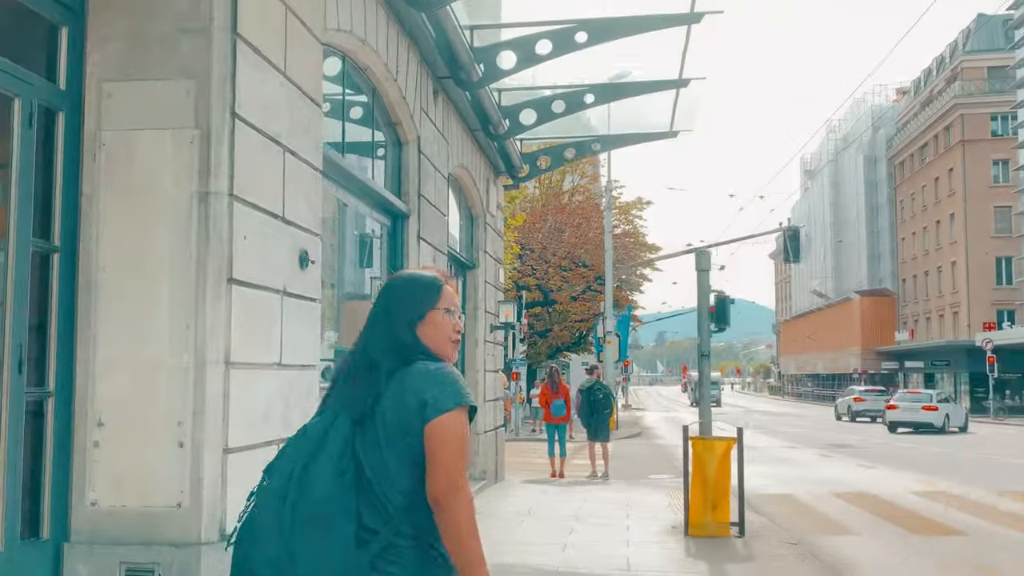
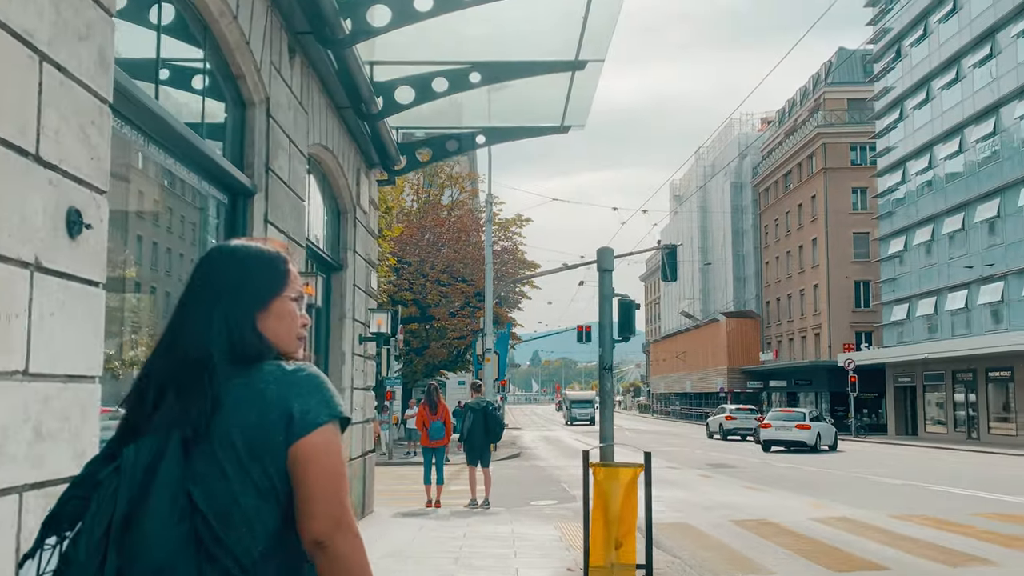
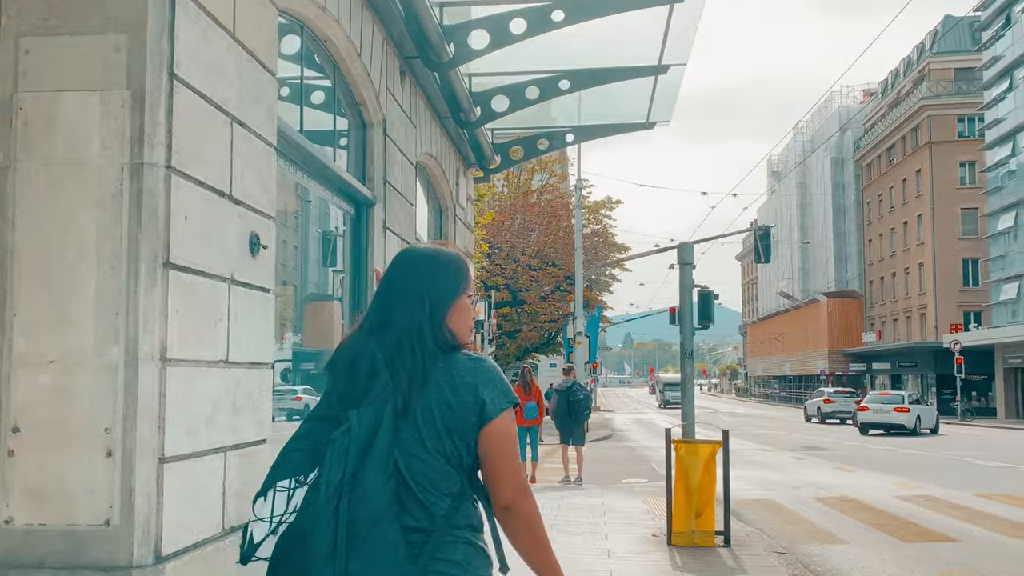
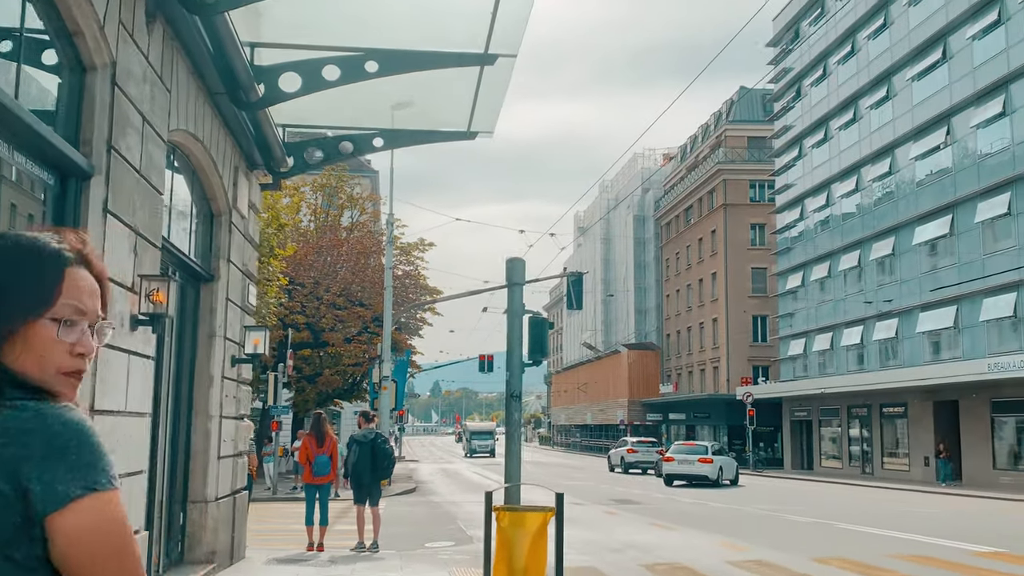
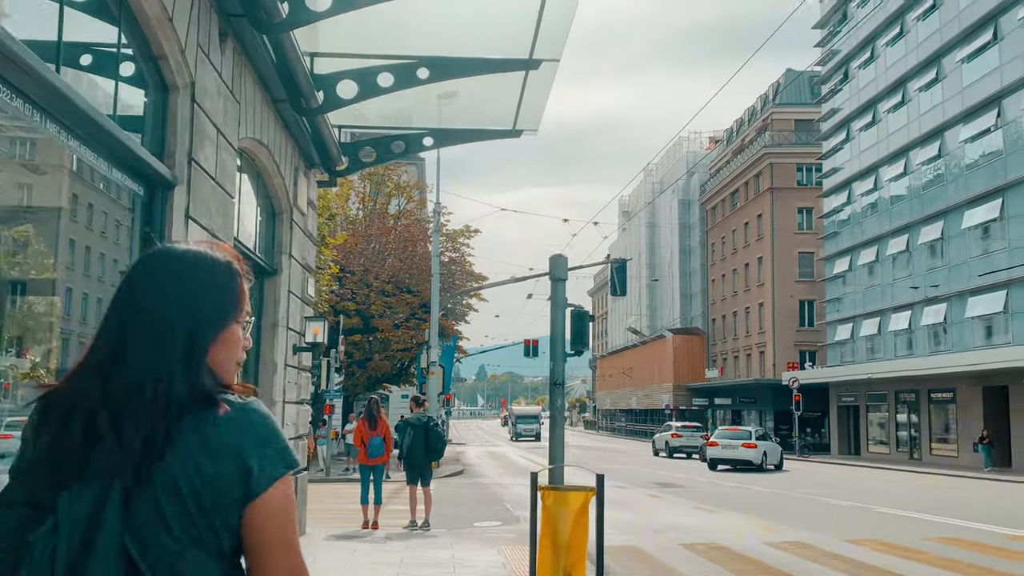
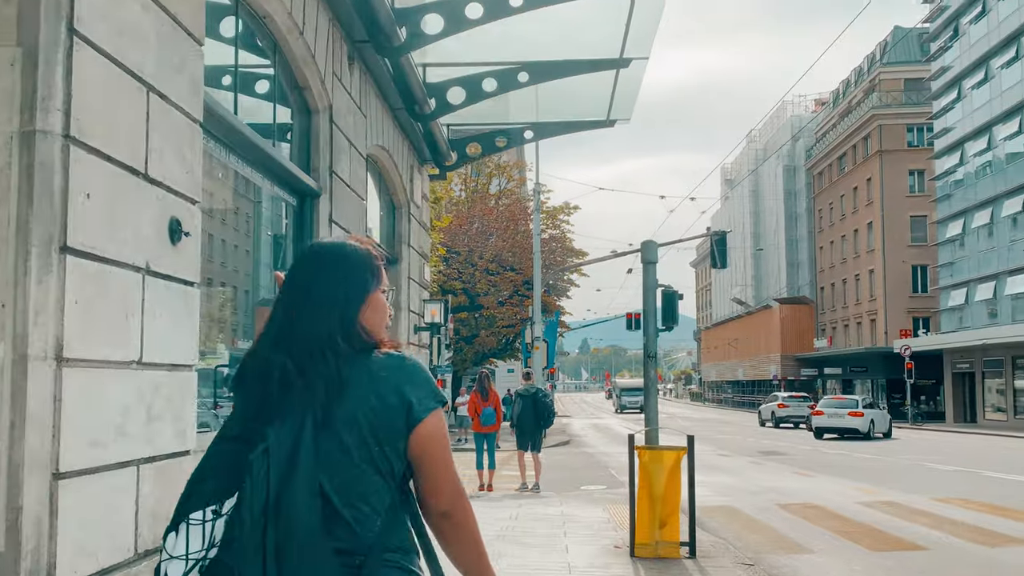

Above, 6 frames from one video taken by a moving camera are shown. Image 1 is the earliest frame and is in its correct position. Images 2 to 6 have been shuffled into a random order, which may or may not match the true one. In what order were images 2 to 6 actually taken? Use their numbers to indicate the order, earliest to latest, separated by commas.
3, 6, 2, 5, 4
